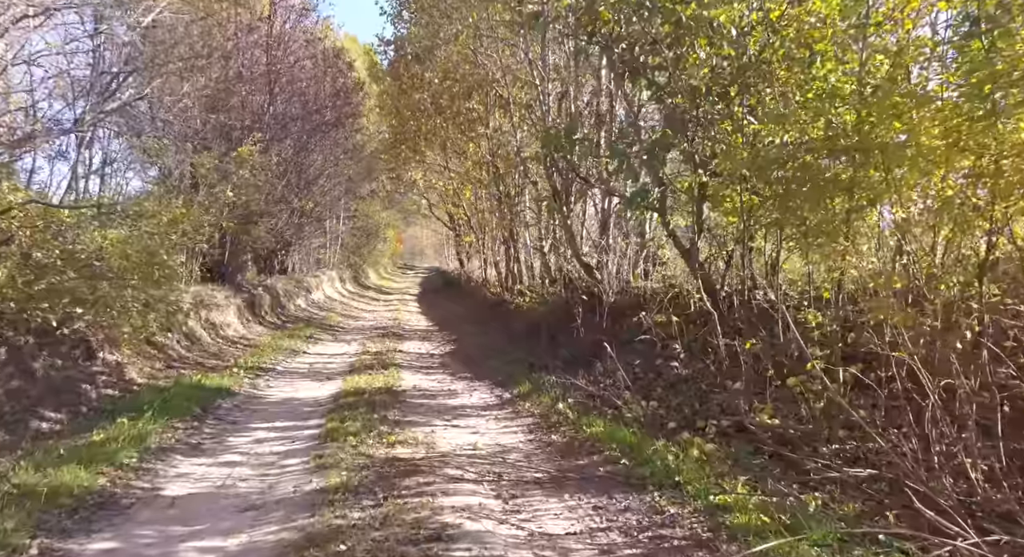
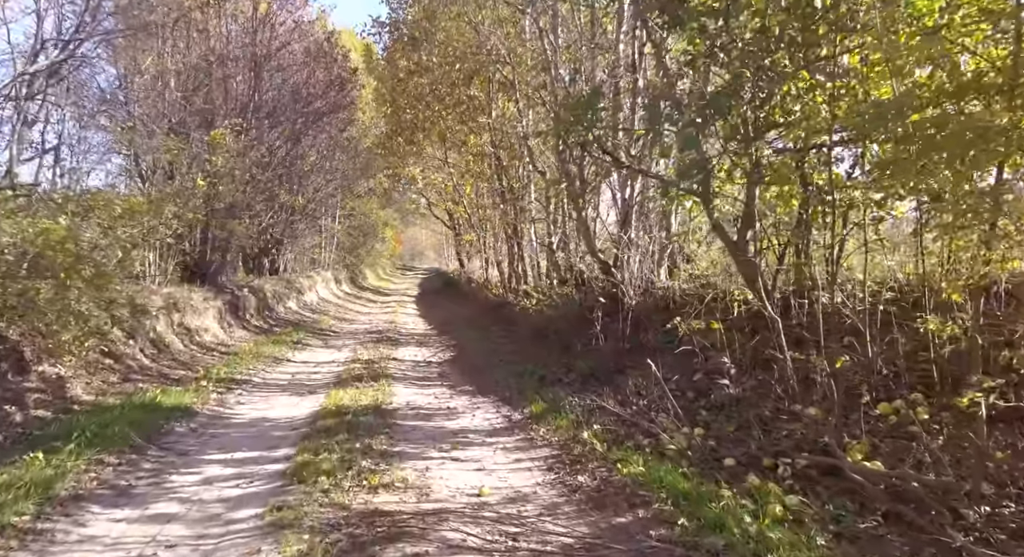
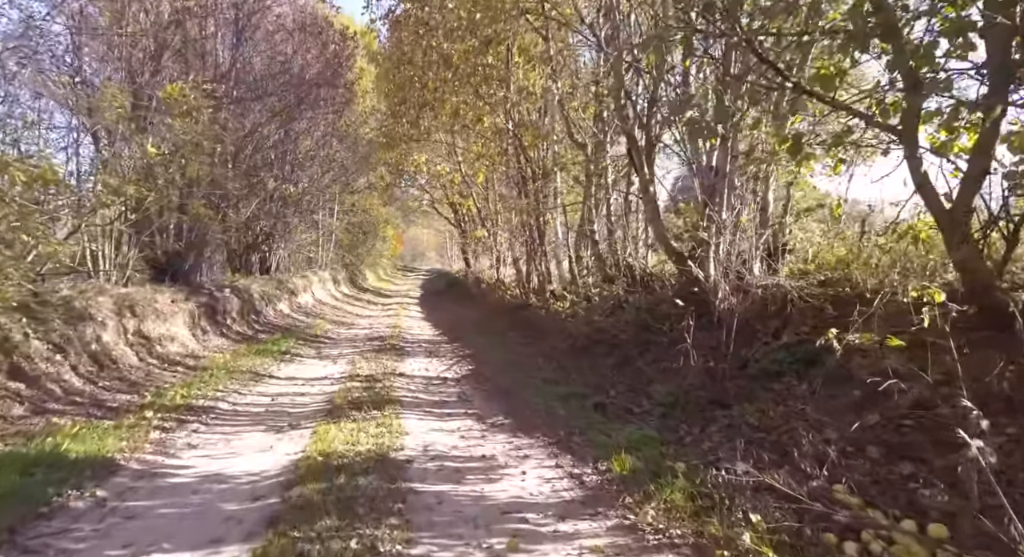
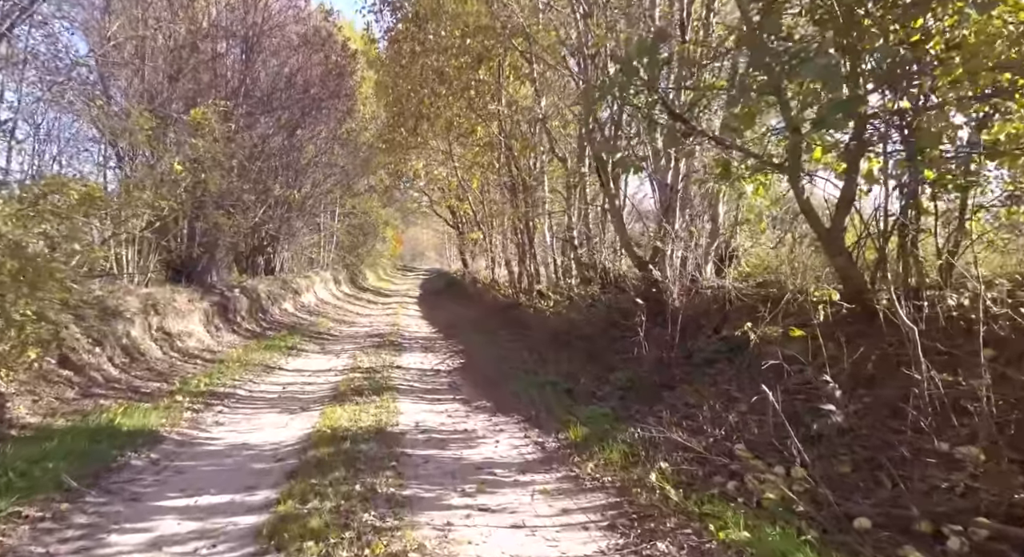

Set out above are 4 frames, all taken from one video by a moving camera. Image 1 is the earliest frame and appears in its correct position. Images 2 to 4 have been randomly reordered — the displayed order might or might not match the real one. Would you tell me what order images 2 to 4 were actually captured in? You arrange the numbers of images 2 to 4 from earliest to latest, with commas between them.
2, 4, 3
